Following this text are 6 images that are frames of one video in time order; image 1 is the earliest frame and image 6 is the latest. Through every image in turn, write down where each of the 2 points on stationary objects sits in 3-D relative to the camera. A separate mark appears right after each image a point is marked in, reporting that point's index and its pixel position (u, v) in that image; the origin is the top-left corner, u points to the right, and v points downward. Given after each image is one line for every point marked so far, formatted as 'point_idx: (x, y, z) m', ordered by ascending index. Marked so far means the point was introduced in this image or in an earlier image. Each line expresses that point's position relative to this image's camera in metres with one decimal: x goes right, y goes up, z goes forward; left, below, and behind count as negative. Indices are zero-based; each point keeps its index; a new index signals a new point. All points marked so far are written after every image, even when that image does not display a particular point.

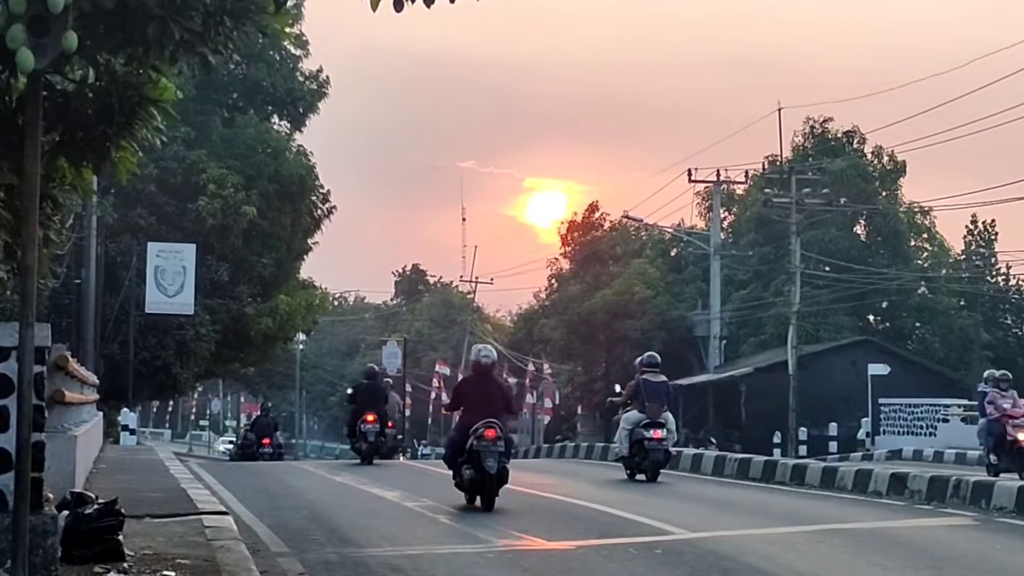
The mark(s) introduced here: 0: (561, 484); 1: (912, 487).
0: (+0.3, -1.4, +16.4) m
1: (+2.7, -1.3, +15.8) m
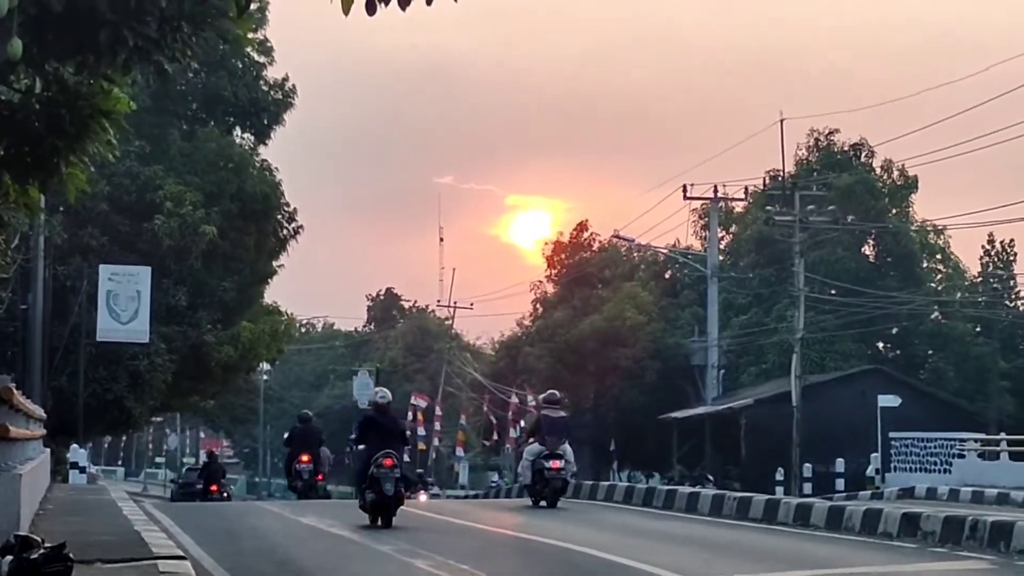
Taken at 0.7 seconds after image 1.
0: (+0.2, -1.6, +15.2) m
1: (+2.6, -1.5, +14.6) m
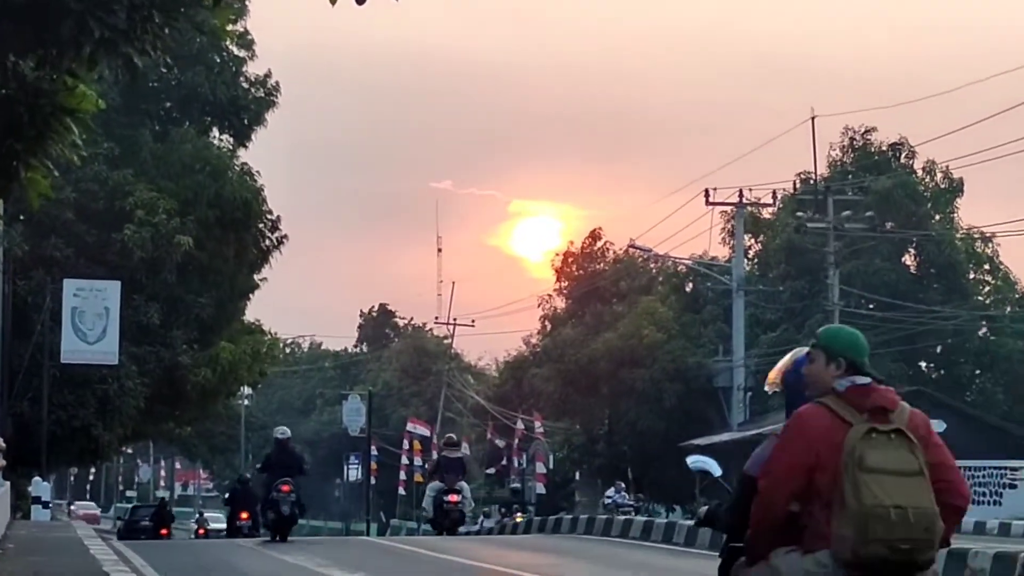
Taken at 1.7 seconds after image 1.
0: (+0.3, -1.6, +13.9) m
1: (+2.6, -1.6, +13.2) m
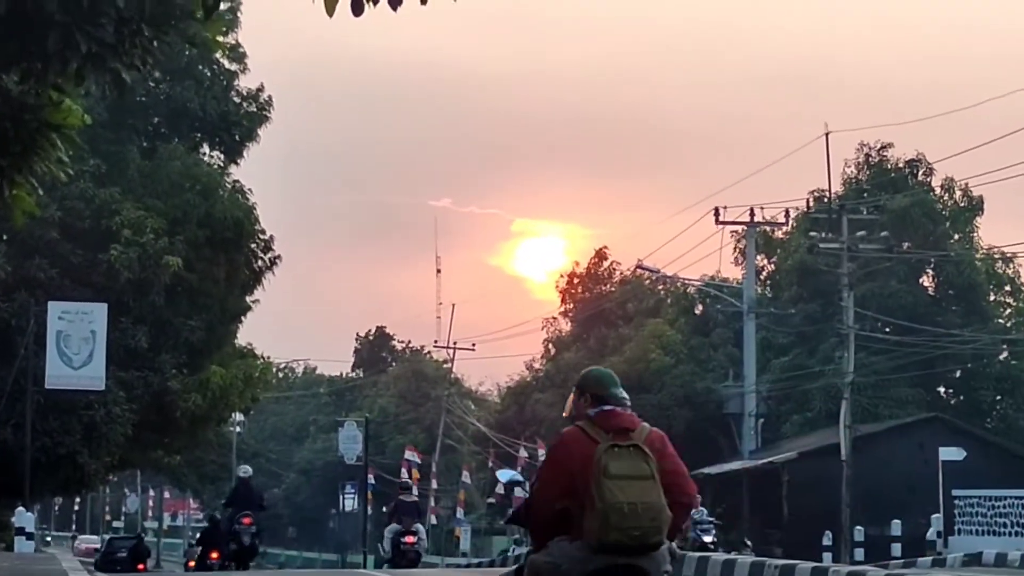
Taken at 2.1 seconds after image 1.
0: (+0.3, -1.8, +13.3) m
1: (+2.6, -1.7, +12.7) m
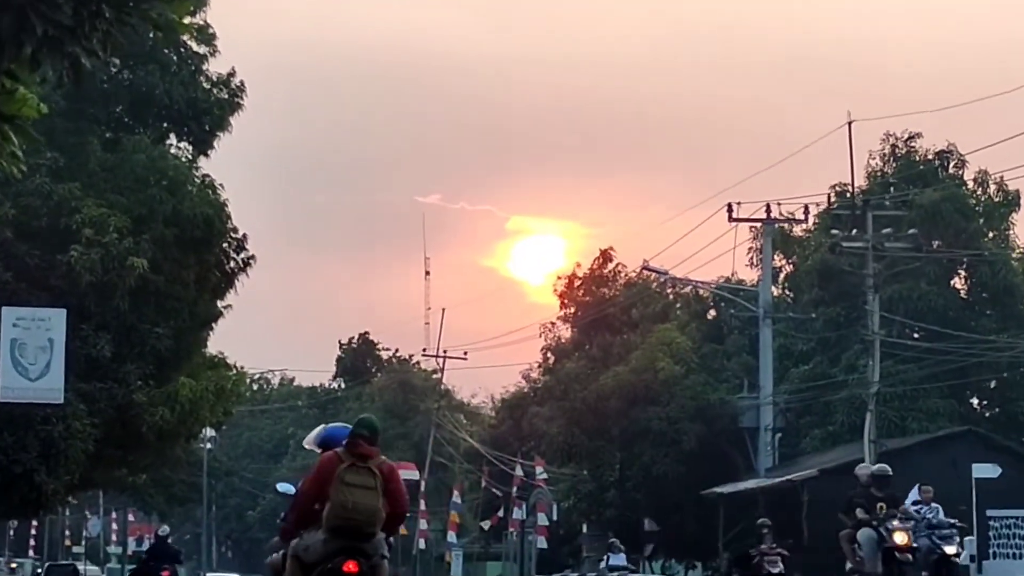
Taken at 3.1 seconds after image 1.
0: (+0.3, -1.8, +12.3) m
1: (+2.6, -1.7, +11.6) m
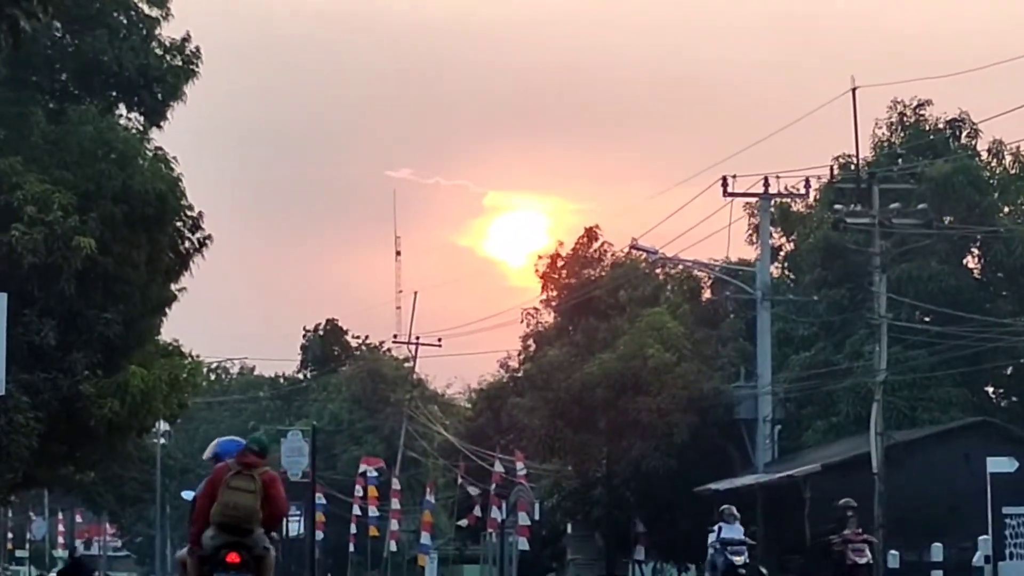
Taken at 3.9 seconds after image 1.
0: (+0.2, -1.7, +11.4) m
1: (+2.5, -1.6, +10.7) m
